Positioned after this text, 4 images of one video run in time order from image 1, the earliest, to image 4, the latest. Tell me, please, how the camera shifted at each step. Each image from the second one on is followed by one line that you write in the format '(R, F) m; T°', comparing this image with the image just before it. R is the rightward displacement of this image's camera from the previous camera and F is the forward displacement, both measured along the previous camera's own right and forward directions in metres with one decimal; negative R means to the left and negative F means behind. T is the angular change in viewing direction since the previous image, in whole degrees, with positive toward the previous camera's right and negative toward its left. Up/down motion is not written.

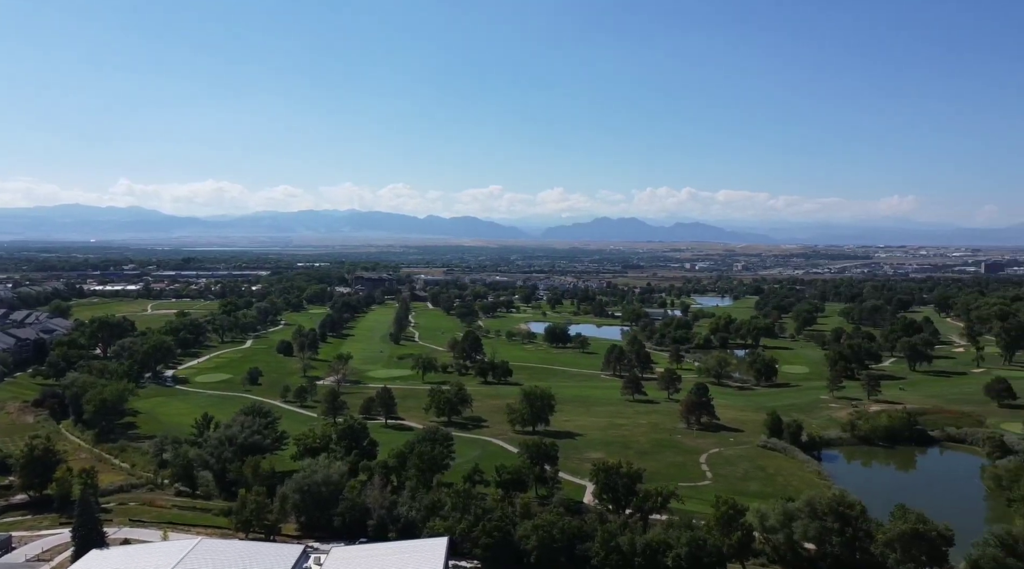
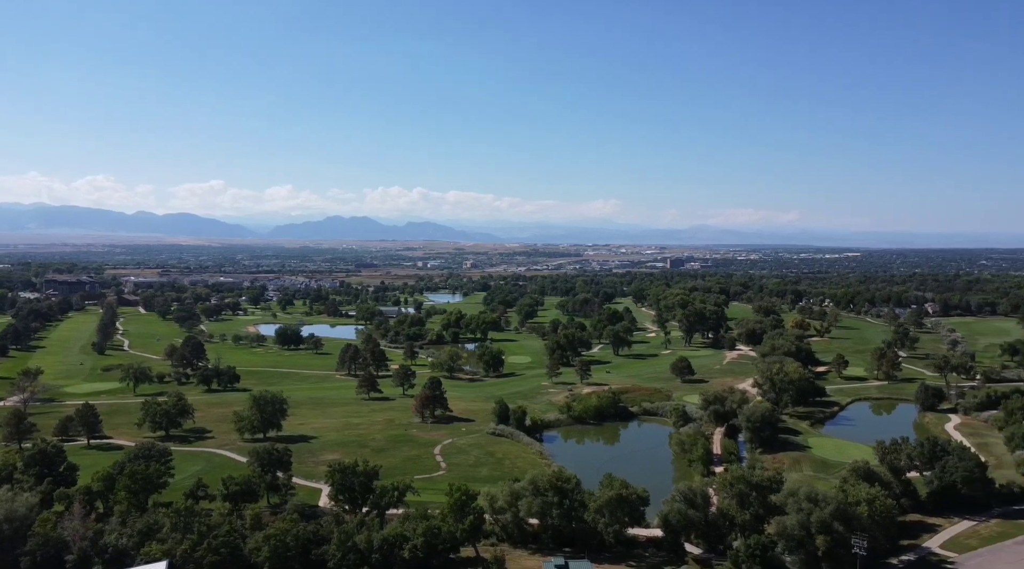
(-1.0, -8.5) m; +18°
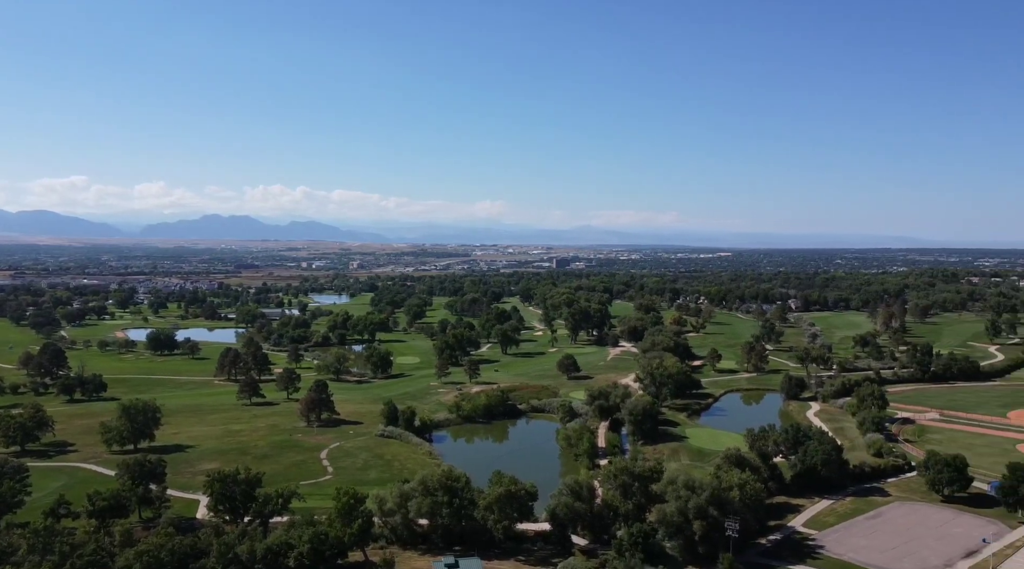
(-0.1, -2.2) m; +8°
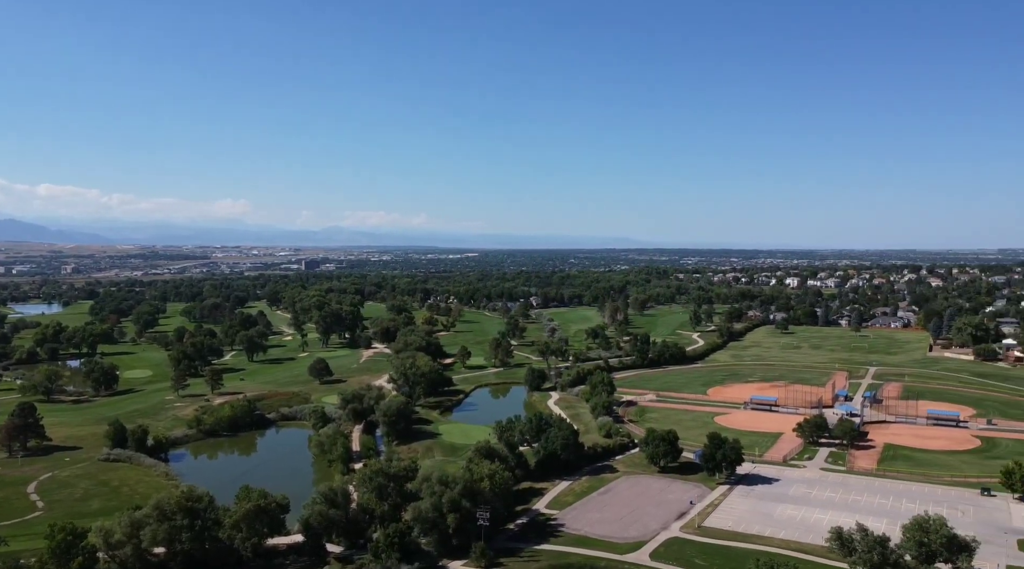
(+0.4, -1.9) m; +17°
